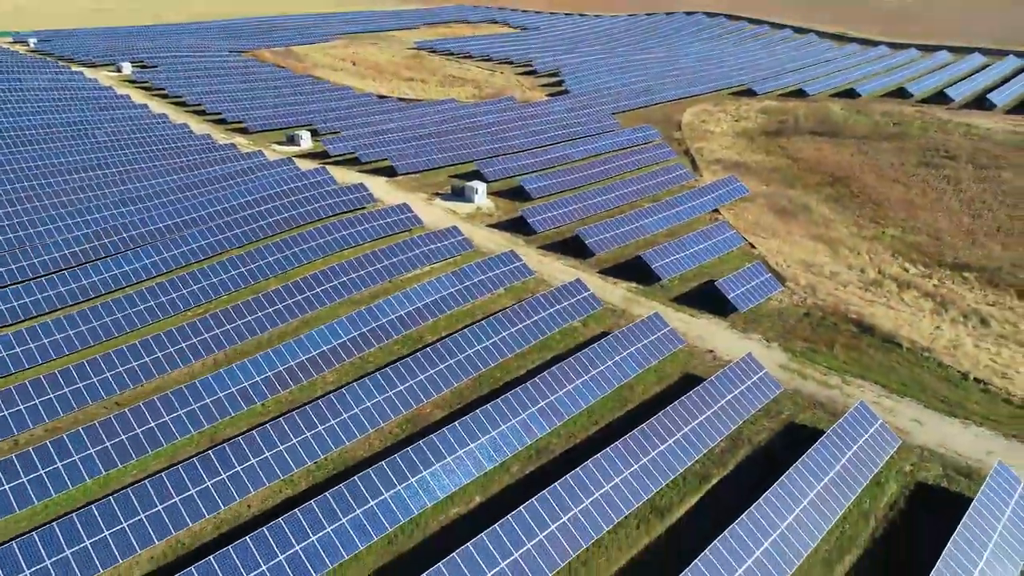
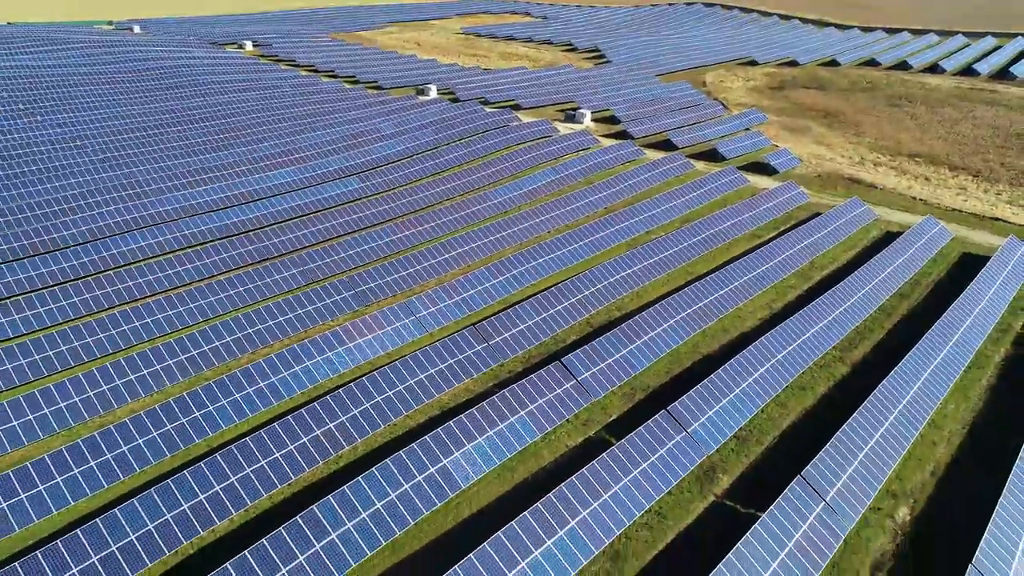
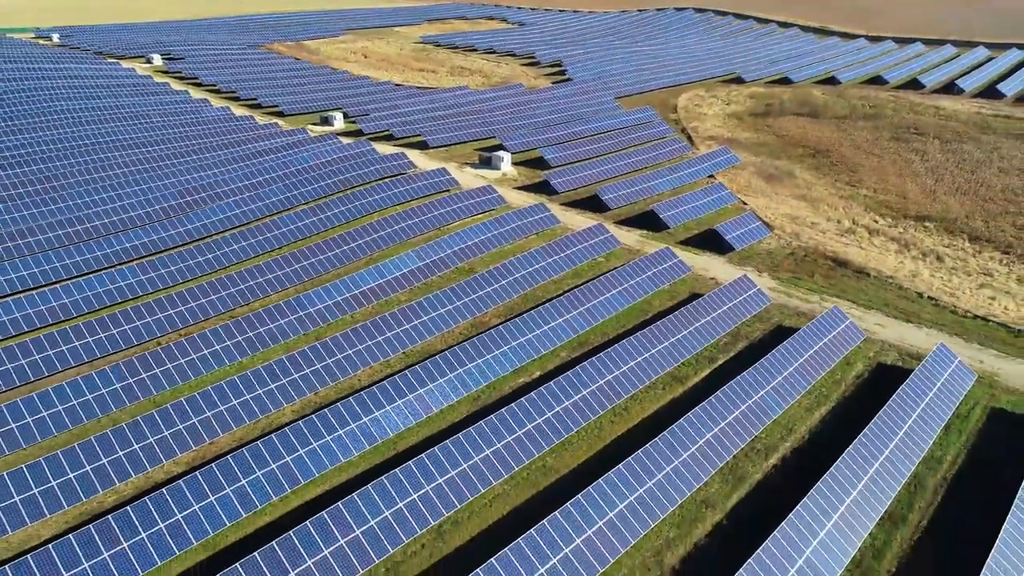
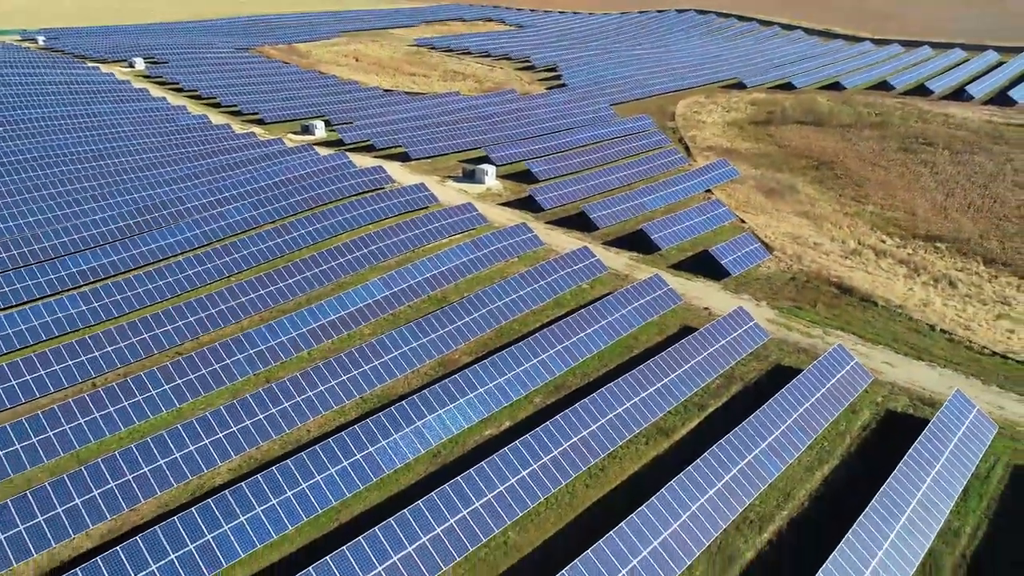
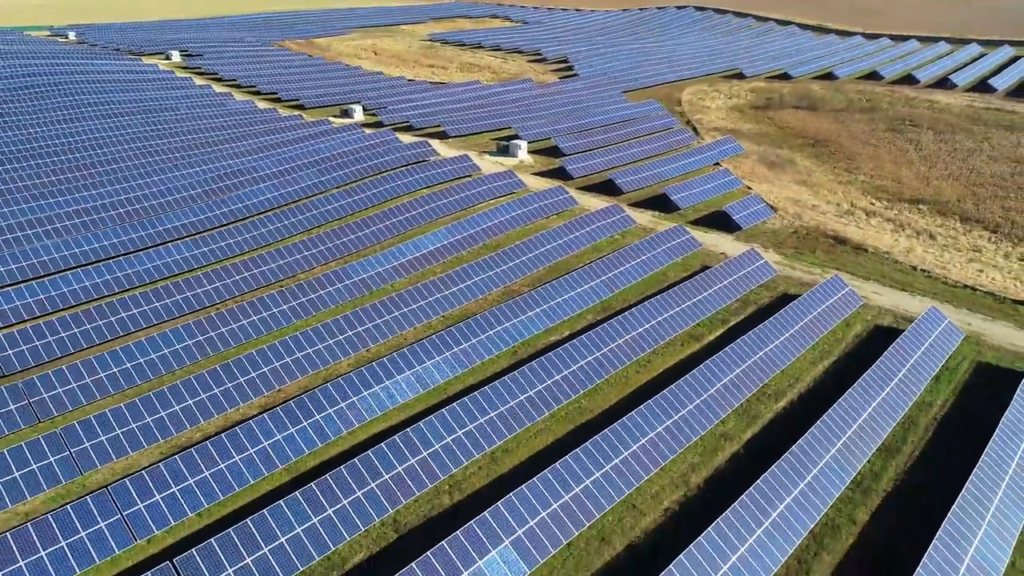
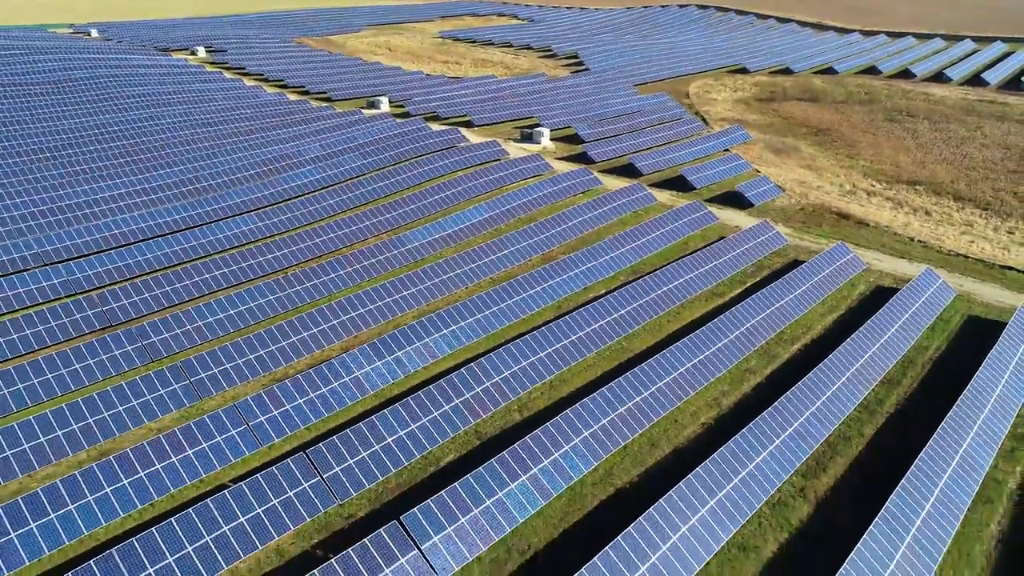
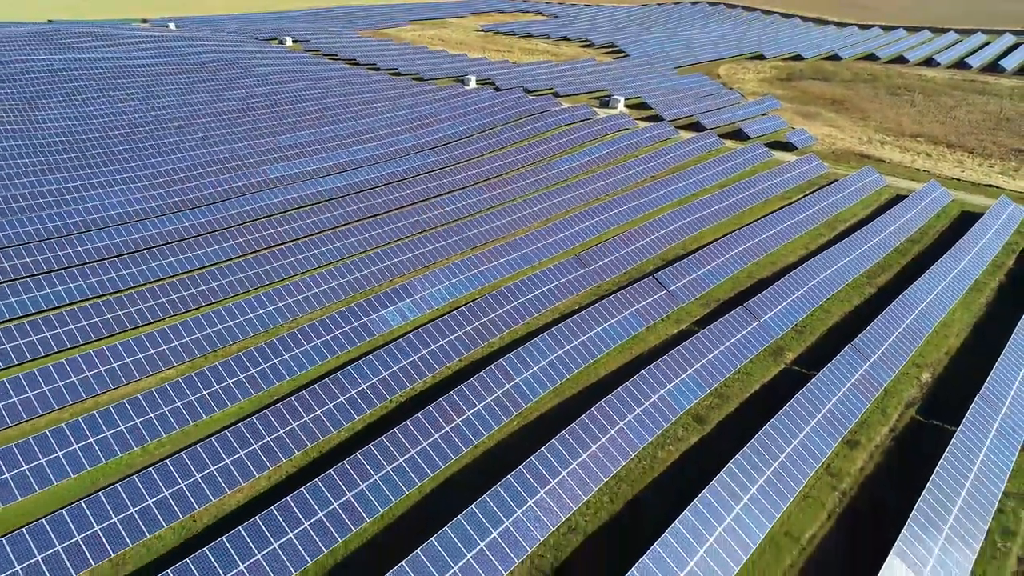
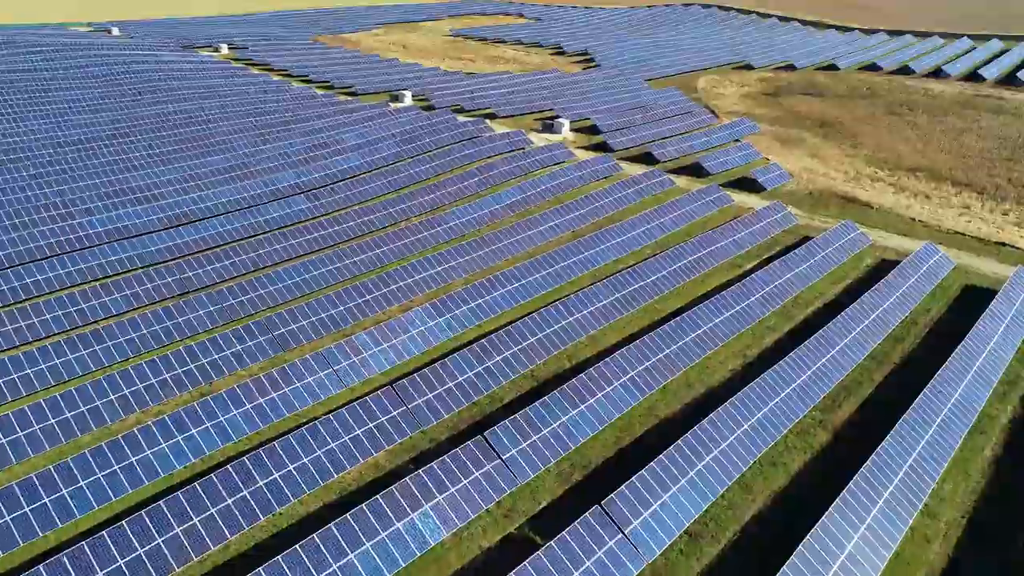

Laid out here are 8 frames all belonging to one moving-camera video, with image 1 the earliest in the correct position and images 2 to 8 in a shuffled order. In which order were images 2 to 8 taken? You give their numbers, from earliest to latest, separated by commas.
4, 3, 5, 6, 8, 2, 7
